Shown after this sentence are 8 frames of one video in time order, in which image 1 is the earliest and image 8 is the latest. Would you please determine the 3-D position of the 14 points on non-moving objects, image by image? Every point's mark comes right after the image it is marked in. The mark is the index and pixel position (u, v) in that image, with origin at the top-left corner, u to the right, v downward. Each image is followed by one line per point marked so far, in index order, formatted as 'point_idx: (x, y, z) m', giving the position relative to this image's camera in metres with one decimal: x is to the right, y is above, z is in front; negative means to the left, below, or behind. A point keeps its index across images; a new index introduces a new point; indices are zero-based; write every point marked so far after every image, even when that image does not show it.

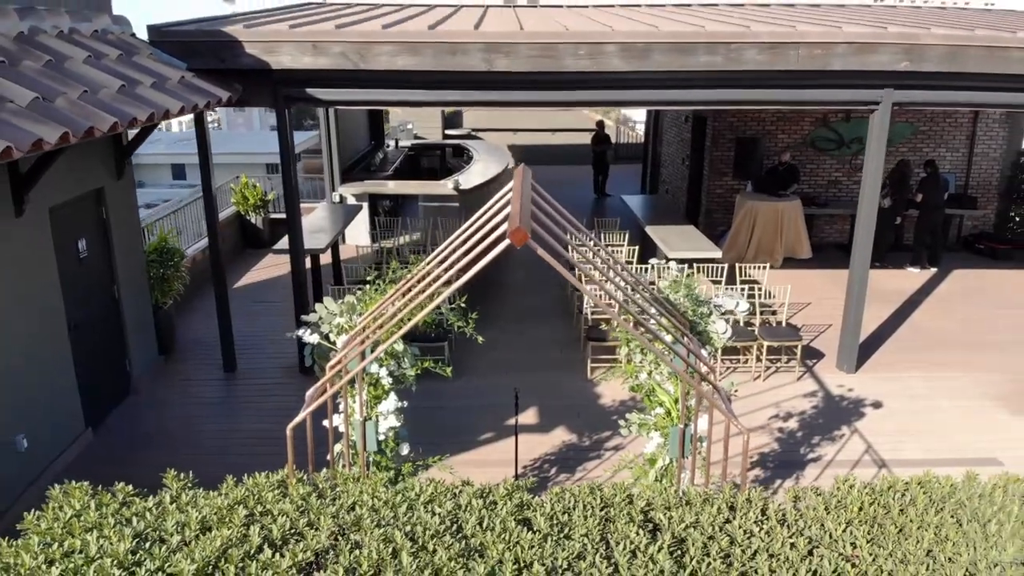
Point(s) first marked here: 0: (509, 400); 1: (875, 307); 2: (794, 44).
0: (0.0, -0.6, +5.2) m
1: (+3.1, -0.2, +7.9) m
2: (+1.7, +1.5, +5.6) m
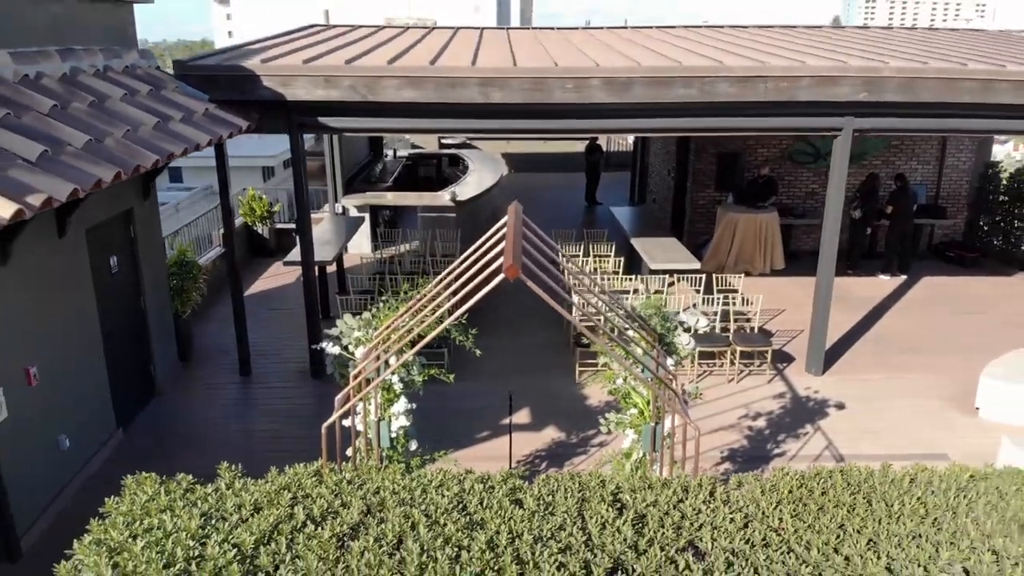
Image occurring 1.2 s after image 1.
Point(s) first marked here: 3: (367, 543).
0: (-0.1, -0.7, +5.7) m
1: (+3.1, -0.2, +8.5) m
2: (+1.6, +1.4, +6.1) m
3: (-0.4, -0.7, +2.7) m
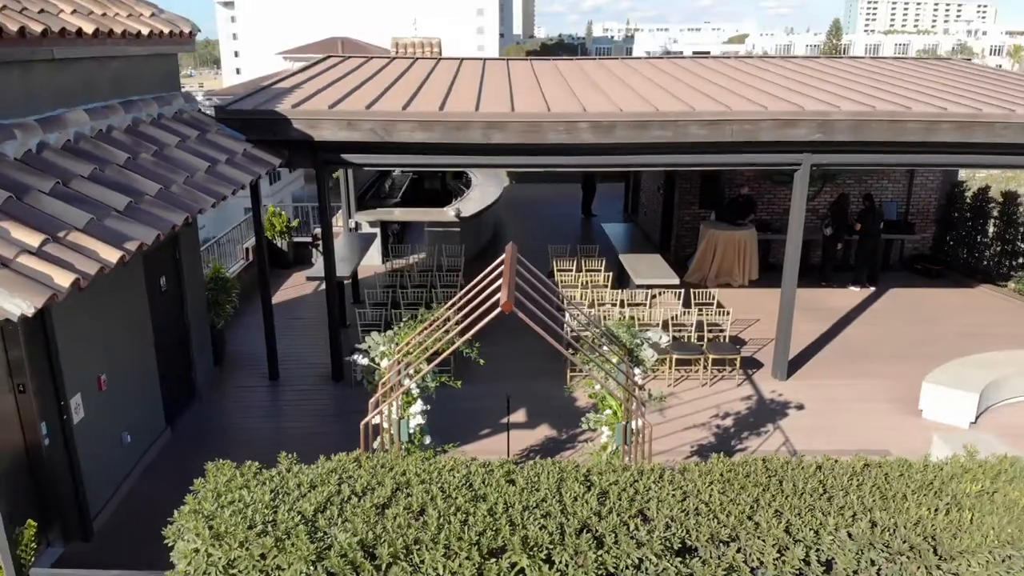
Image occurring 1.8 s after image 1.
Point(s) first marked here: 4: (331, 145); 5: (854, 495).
0: (-0.1, -0.8, +6.6) m
1: (+3.1, -0.3, +9.3) m
2: (+1.6, +1.3, +7.0) m
3: (-0.4, -0.9, +3.6) m
4: (-1.4, +1.1, +7.2) m
5: (+1.4, -0.8, +3.7) m
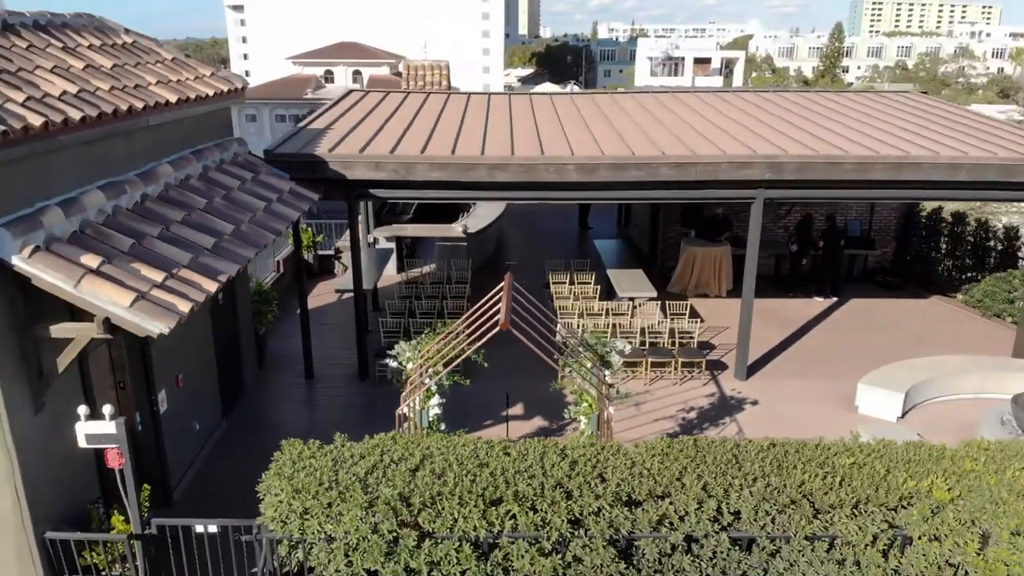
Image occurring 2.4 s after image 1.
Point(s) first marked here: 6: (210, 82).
0: (-0.1, -1.0, +7.9) m
1: (+3.1, -0.5, +10.7) m
2: (+1.6, +1.1, +8.3) m
3: (-0.5, -1.0, +5.0) m
4: (-1.4, +1.0, +8.6) m
5: (+1.4, -1.0, +5.1) m
6: (-2.6, +1.8, +7.9) m
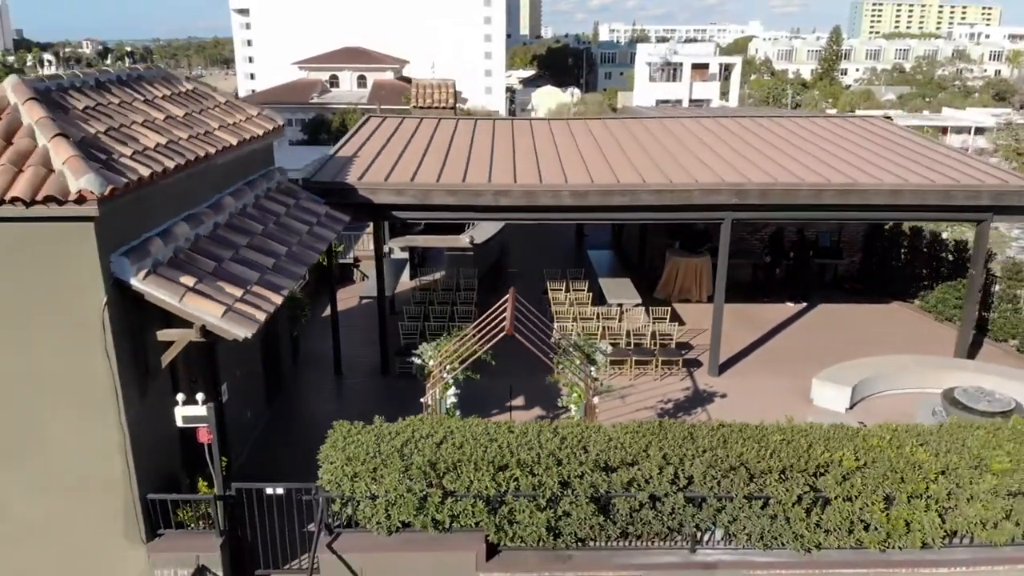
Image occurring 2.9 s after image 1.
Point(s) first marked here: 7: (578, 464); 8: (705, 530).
0: (0.0, -1.0, +9.3) m
1: (+3.1, -0.6, +12.0) m
2: (+1.7, +1.0, +9.7) m
3: (-0.4, -1.1, +6.3) m
4: (-1.4, +0.9, +10.0) m
5: (+1.4, -1.1, +6.4) m
6: (-2.6, +1.7, +9.3) m
7: (+0.4, -1.2, +6.2) m
8: (+1.4, -1.7, +6.5) m
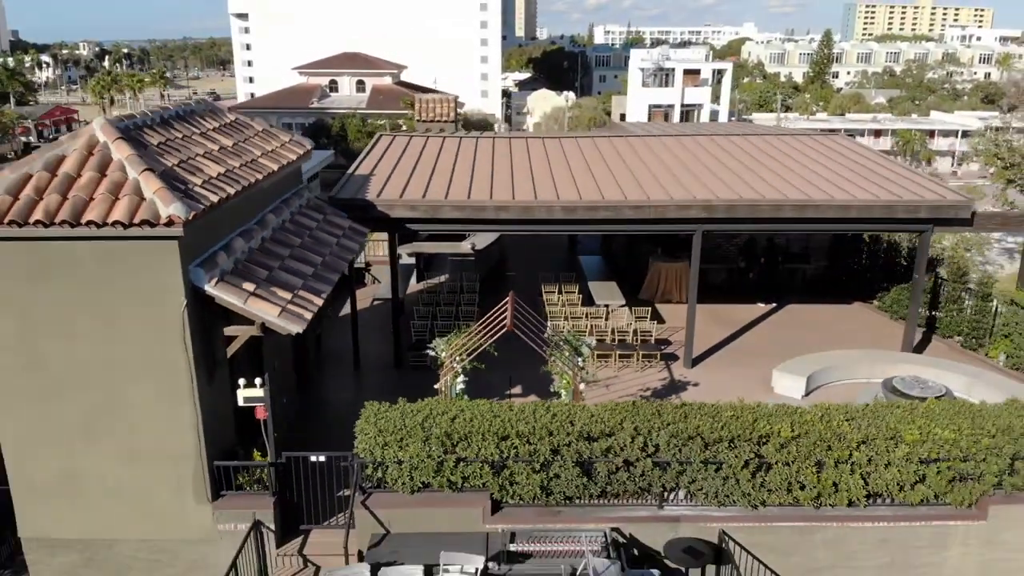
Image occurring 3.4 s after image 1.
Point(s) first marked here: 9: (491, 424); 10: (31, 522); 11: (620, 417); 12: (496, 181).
0: (-0.1, -1.1, +10.7) m
1: (+3.1, -0.6, +13.5) m
2: (+1.6, +1.0, +11.1) m
3: (-0.4, -1.1, +7.8) m
4: (-1.4, +0.9, +11.4) m
5: (+1.4, -1.1, +7.9) m
6: (-2.6, +1.7, +10.7) m
7: (+0.5, -1.2, +7.6) m
8: (+1.4, -1.7, +8.0) m
9: (-0.2, -1.1, +7.7) m
10: (-4.2, -2.1, +8.0) m
11: (+0.9, -1.1, +7.8) m
12: (-0.2, +1.5, +12.7) m
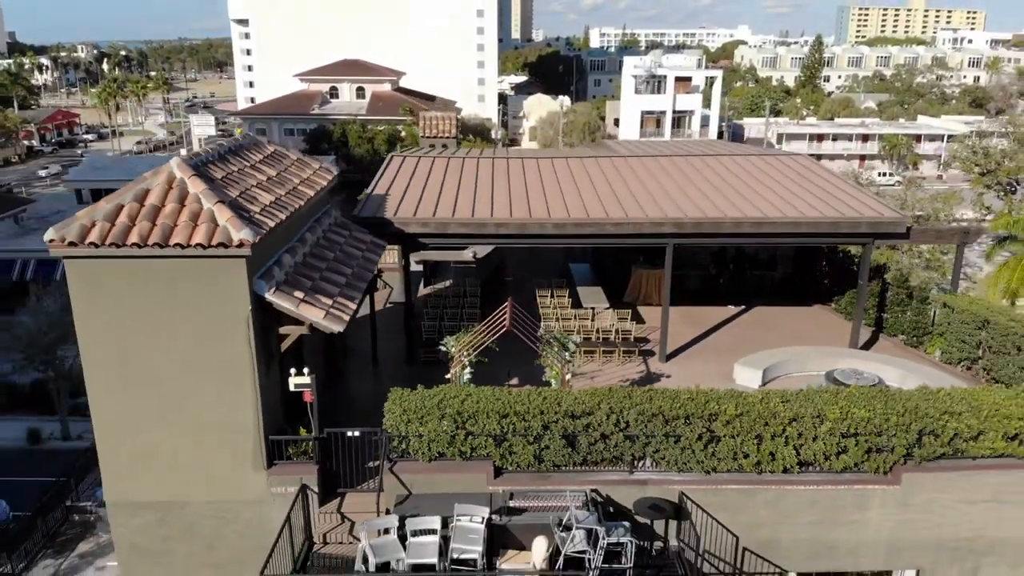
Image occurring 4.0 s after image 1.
0: (-0.1, -1.2, +12.5) m
1: (+3.1, -0.7, +15.3) m
2: (+1.6, +0.9, +13.0) m
3: (-0.5, -1.2, +9.6) m
4: (-1.4, +0.8, +13.2) m
5: (+1.4, -1.2, +9.7) m
6: (-2.6, +1.6, +12.6) m
7: (+0.4, -1.3, +9.5) m
8: (+1.4, -1.8, +9.8) m
9: (-0.2, -1.2, +9.6) m
10: (-4.3, -2.2, +9.9) m
11: (+0.9, -1.2, +9.6) m
12: (-0.3, +1.4, +14.5) m
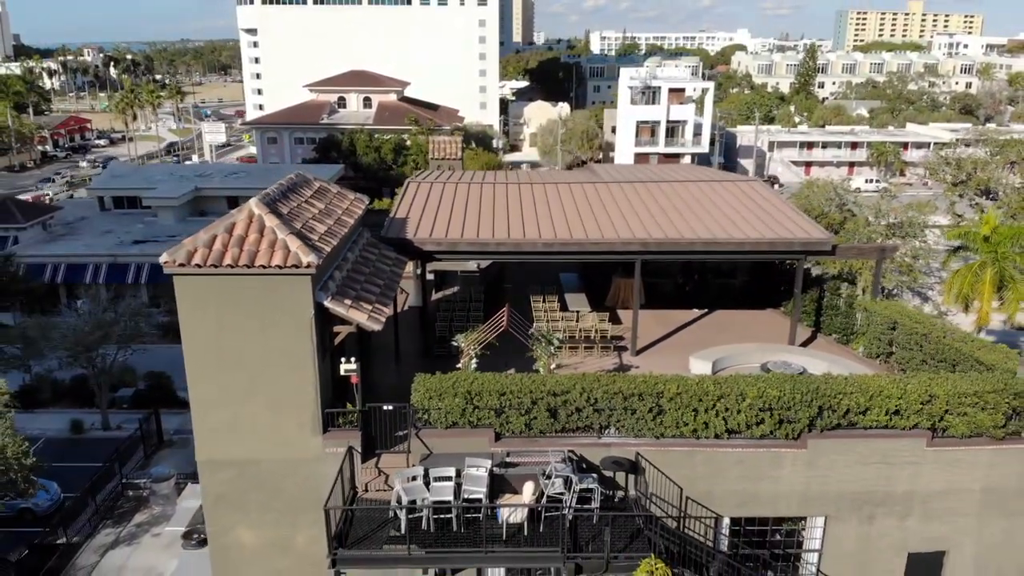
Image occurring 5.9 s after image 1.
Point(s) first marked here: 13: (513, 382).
0: (-0.1, -1.3, +15.6) m
1: (+3.0, -0.8, +18.4) m
2: (+1.6, +0.8, +16.1) m
3: (-0.5, -1.3, +12.7) m
4: (-1.5, +0.6, +16.3) m
5: (+1.3, -1.3, +12.8) m
6: (-2.7, +1.4, +15.7) m
7: (+0.4, -1.4, +12.6) m
8: (+1.3, -2.0, +12.9) m
9: (-0.2, -1.4, +12.6) m
10: (-4.3, -2.3, +13.0) m
11: (+0.9, -1.3, +12.7) m
12: (-0.3, +1.3, +17.6) m
13: (0.0, -1.3, +12.7) m
